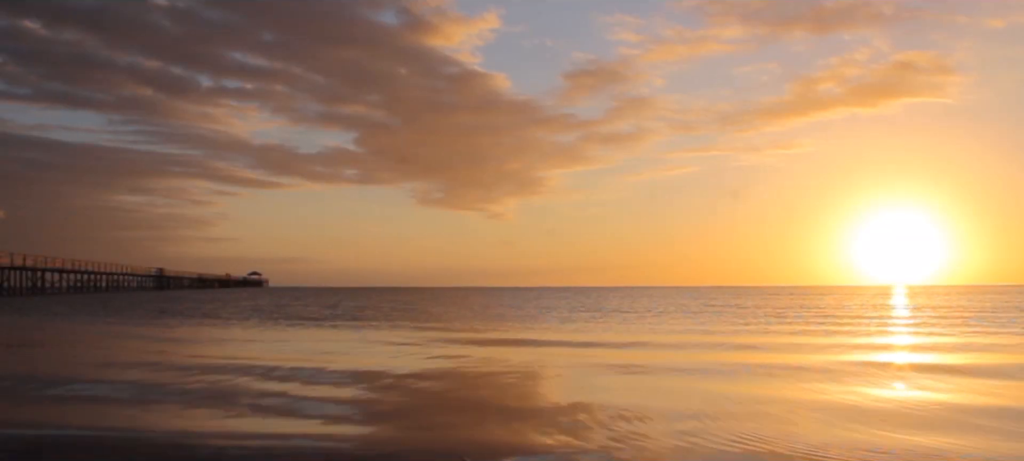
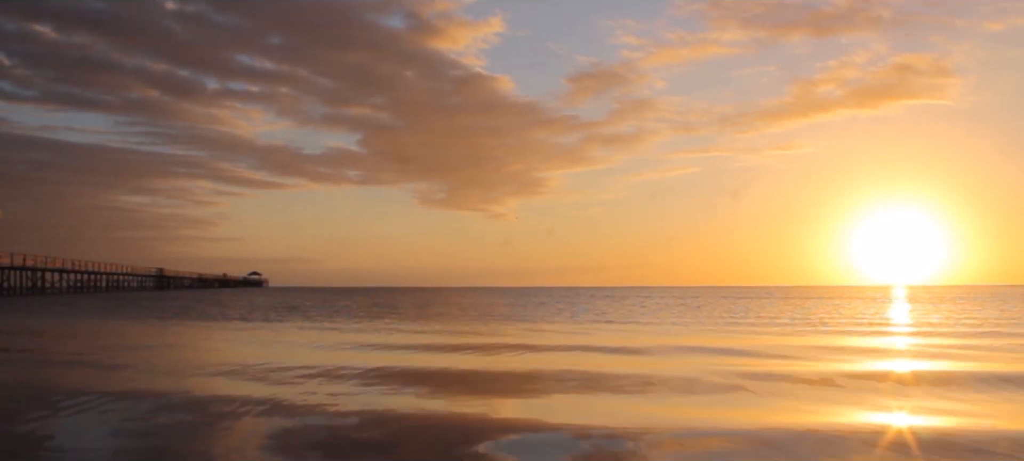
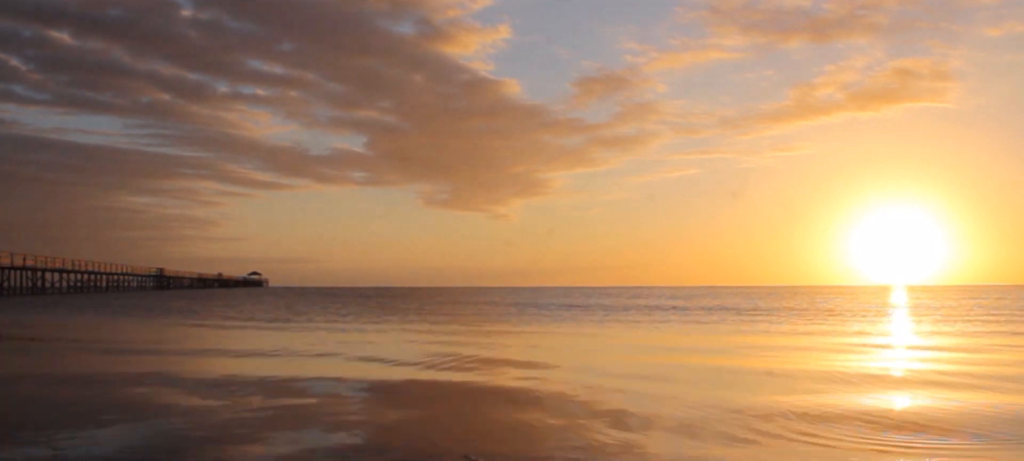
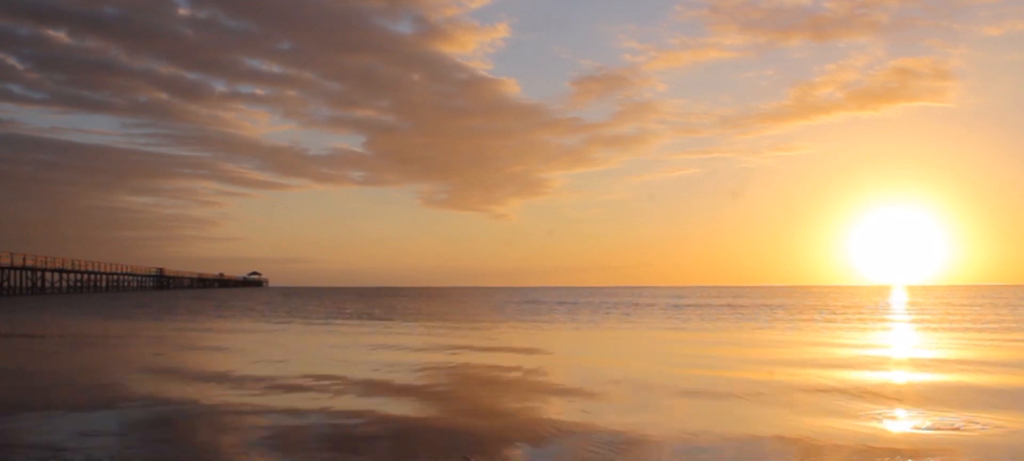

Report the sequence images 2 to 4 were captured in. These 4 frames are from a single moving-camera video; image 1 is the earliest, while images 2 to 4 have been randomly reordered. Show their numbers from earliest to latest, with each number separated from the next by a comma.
2, 4, 3
